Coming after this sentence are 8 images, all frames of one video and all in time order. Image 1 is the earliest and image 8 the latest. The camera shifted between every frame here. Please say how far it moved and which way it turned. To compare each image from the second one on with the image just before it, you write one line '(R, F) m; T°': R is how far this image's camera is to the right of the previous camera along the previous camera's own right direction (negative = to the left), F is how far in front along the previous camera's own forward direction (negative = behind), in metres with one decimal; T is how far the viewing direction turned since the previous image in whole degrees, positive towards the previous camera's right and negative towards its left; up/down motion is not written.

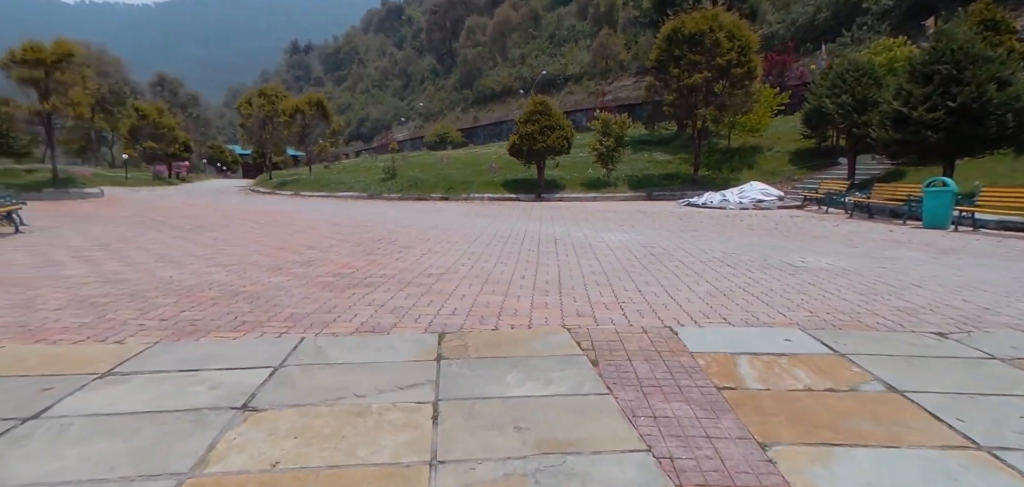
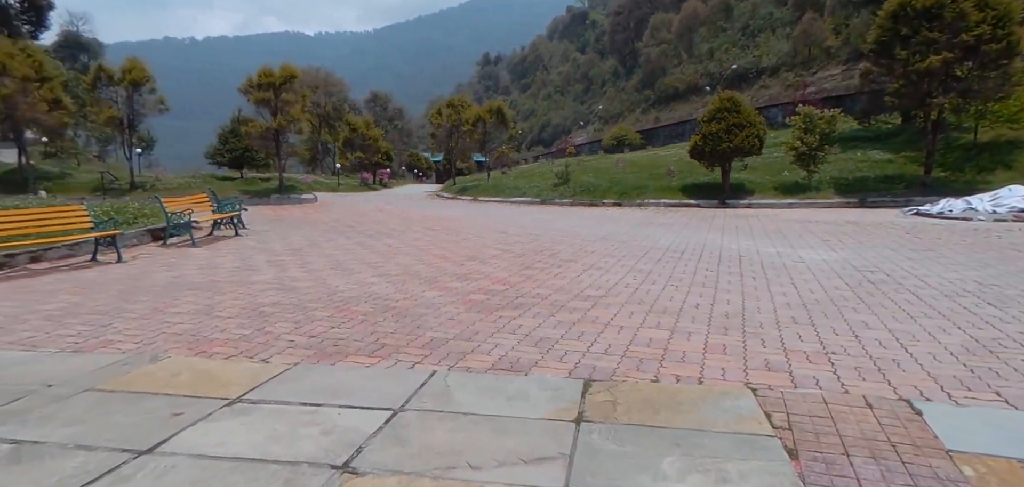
(+0.1, +0.7) m; -18°
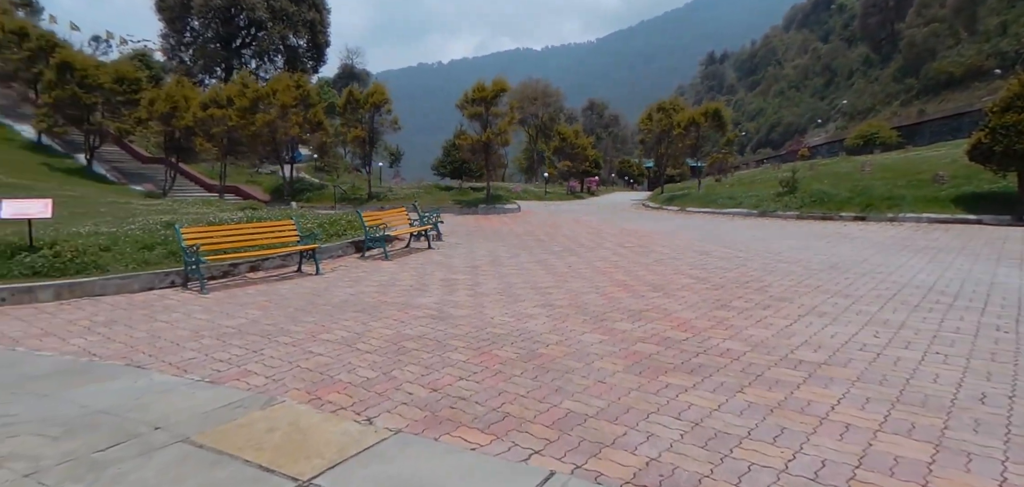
(+0.3, +1.0) m; -22°
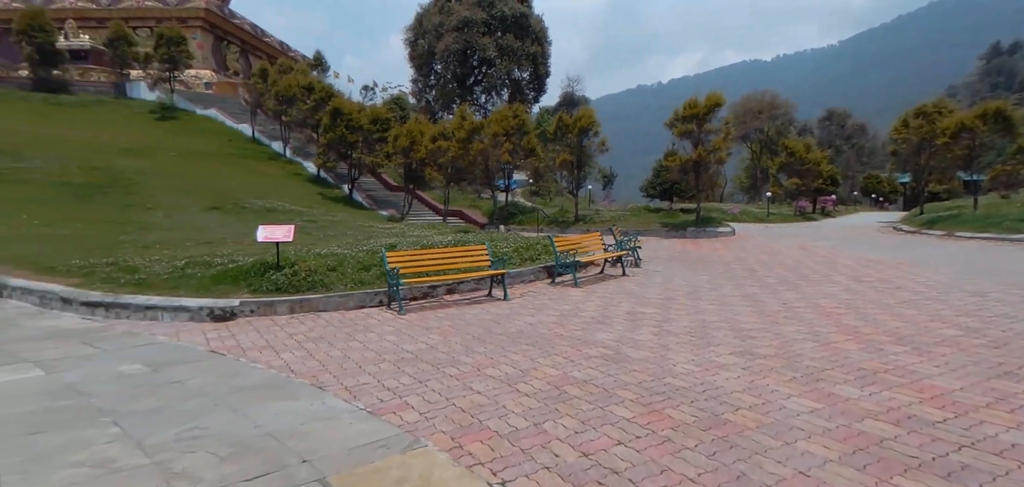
(+0.3, +0.5) m; -22°
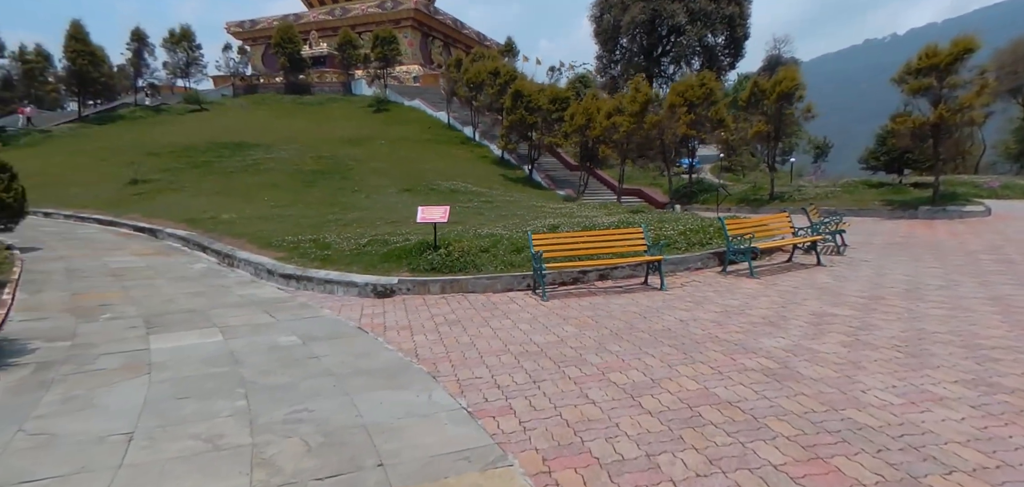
(+0.4, +0.6) m; -19°
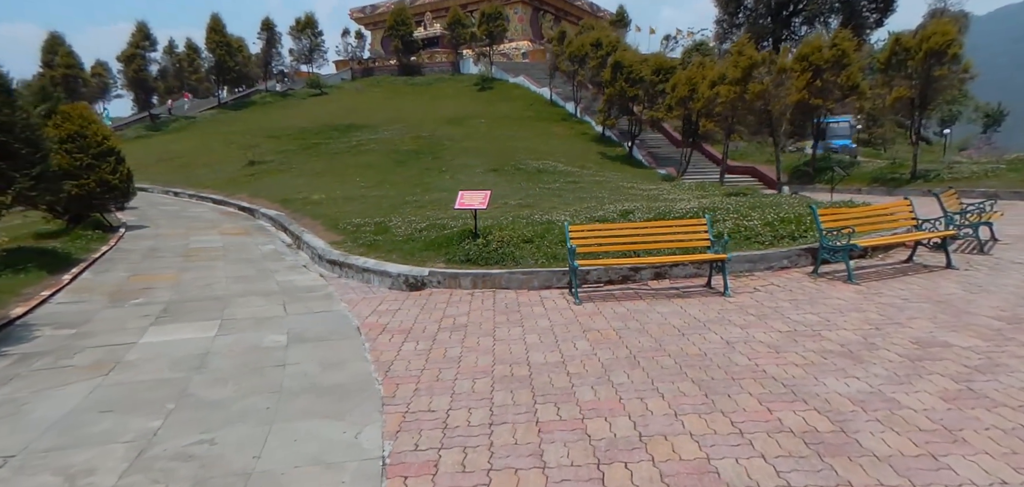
(+1.0, +1.0) m; -12°
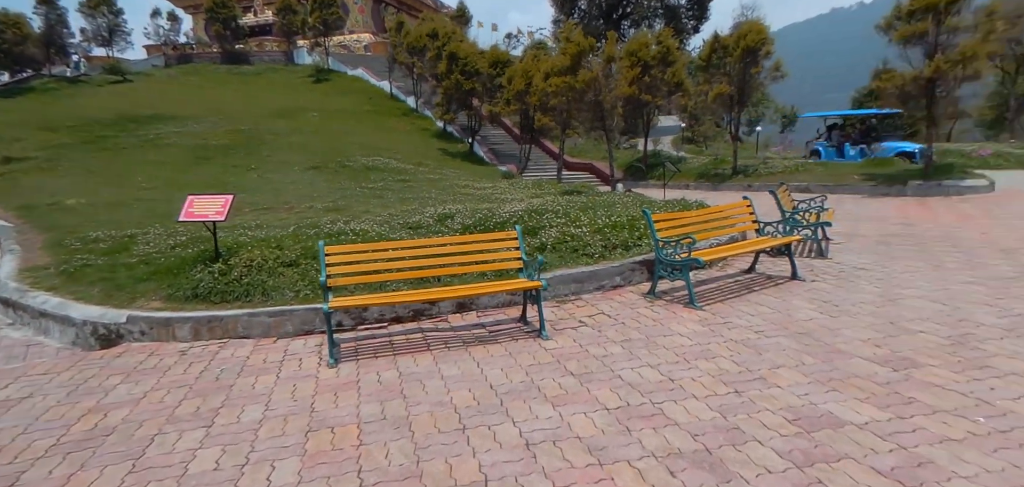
(+1.1, +1.9) m; +15°
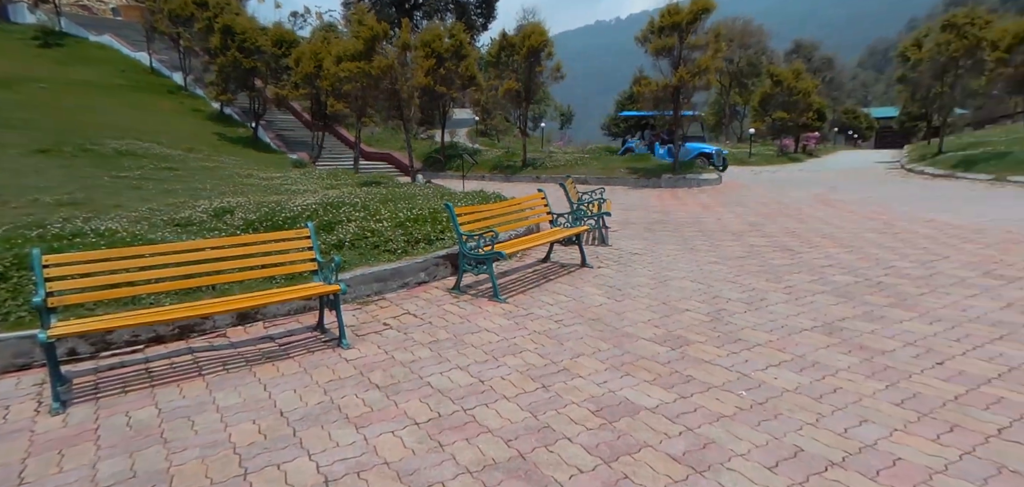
(0.0, +0.2) m; +21°
